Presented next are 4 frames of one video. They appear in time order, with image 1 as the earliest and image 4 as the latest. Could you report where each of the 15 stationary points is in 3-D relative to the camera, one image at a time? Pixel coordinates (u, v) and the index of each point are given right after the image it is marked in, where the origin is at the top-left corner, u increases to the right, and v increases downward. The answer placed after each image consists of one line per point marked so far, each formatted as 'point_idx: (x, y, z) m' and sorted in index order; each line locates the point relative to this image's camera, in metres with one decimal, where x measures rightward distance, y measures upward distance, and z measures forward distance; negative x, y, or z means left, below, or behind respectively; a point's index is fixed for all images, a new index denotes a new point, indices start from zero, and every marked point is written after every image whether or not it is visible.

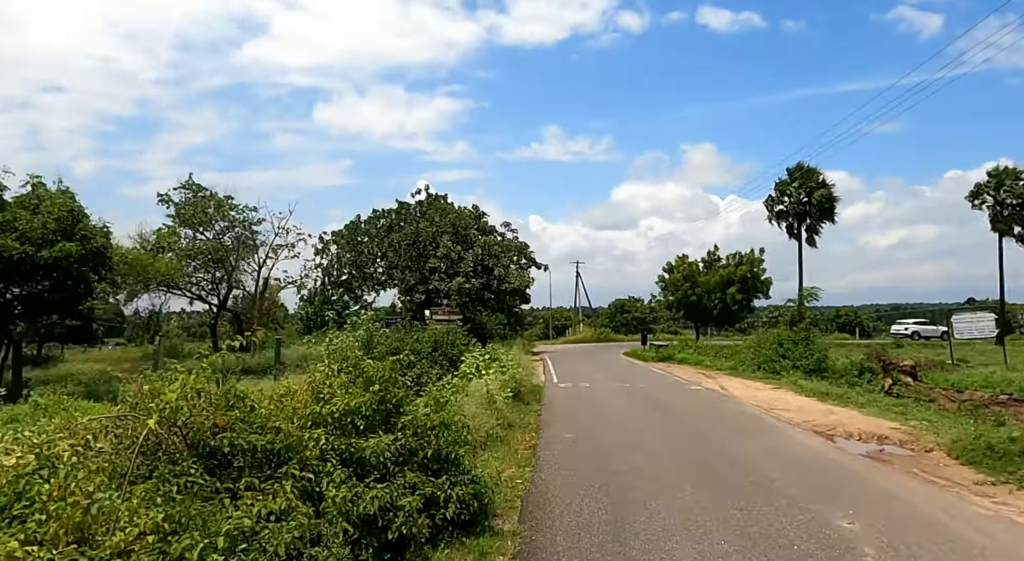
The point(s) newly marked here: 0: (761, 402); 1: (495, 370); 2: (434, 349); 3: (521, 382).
0: (+5.4, -2.7, +17.5) m
1: (-0.3, -1.8, +16.2) m
2: (-1.7, -1.5, +17.1) m
3: (+0.2, -2.2, +17.7) m
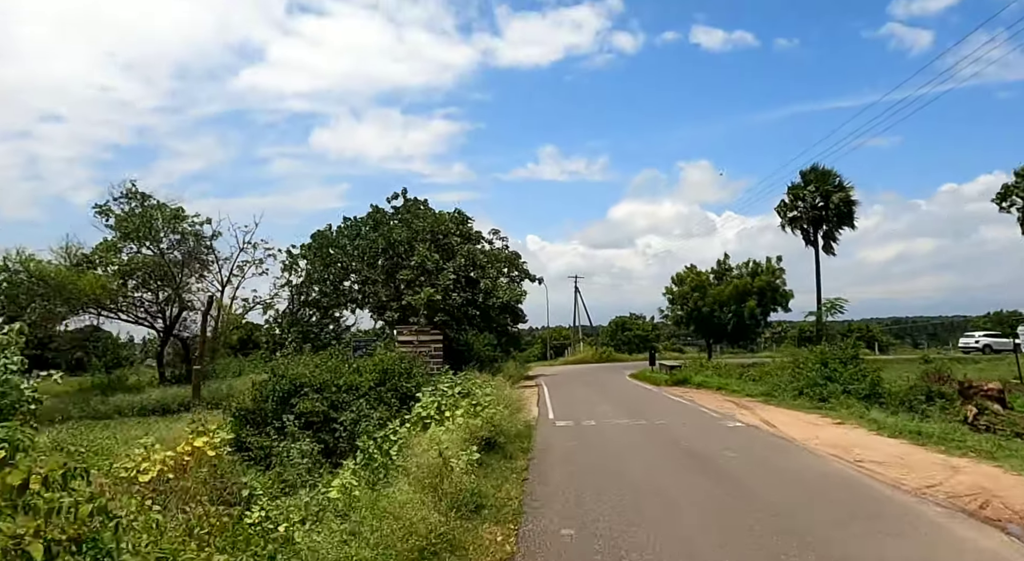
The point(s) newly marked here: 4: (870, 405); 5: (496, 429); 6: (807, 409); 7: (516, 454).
0: (+5.0, -2.6, +12.7) m
1: (-0.7, -1.9, +11.4) m
2: (-2.0, -1.6, +12.3) m
3: (-0.1, -2.3, +12.8) m
4: (+8.6, -3.0, +19.2) m
5: (-0.2, -2.2, +12.2) m
6: (+7.2, -3.1, +19.6) m
7: (+0.1, -2.6, +12.0) m
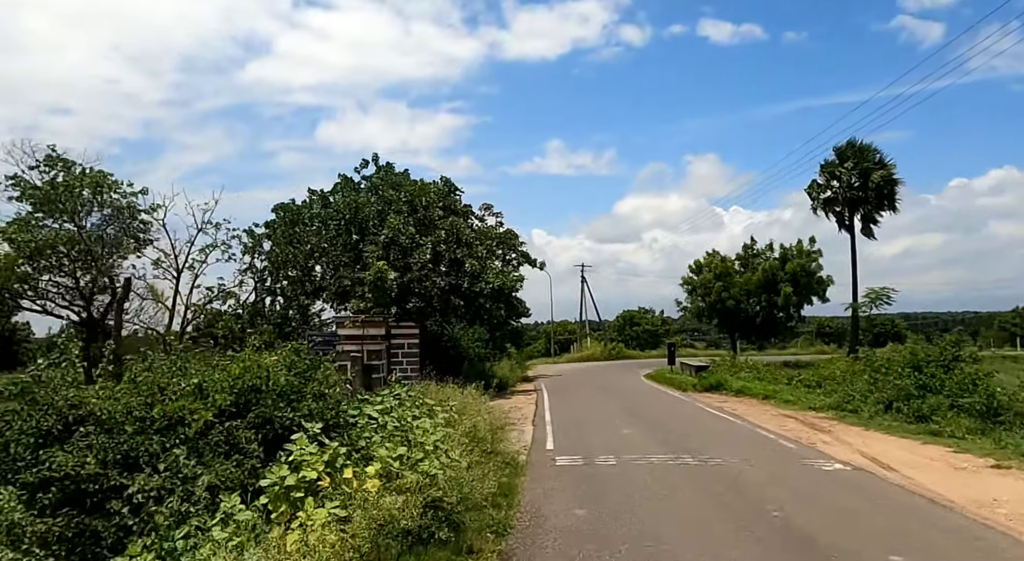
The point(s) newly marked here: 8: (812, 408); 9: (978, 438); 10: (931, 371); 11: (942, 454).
0: (+4.7, -2.2, +7.2) m
1: (-1.0, -1.4, +5.9) m
2: (-2.4, -1.1, +6.8) m
3: (-0.4, -1.9, +7.3) m
4: (+8.3, -2.5, +13.6) m
5: (-0.6, -1.8, +6.7) m
6: (+6.9, -2.6, +14.0) m
7: (-0.3, -2.1, +6.5) m
8: (+6.6, -2.8, +17.6) m
9: (+7.4, -2.5, +12.7) m
10: (+8.7, -1.8, +16.6) m
11: (+6.3, -2.6, +11.8) m
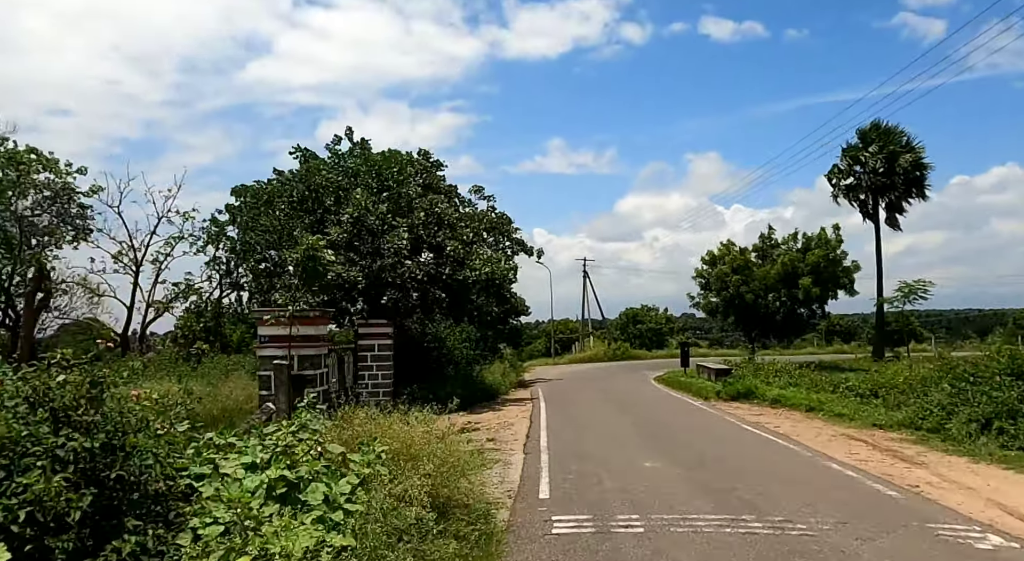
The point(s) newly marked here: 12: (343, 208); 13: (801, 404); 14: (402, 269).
0: (+4.5, -1.9, +3.5) m
1: (-1.3, -1.2, +2.2) m
2: (-2.6, -0.9, +3.1) m
3: (-0.7, -1.6, +3.6) m
4: (+8.0, -2.2, +9.9) m
5: (-0.8, -1.5, +3.0) m
6: (+6.7, -2.4, +10.3) m
7: (-0.5, -1.9, +2.8) m
8: (+6.4, -2.5, +13.9) m
9: (+7.1, -2.2, +9.0) m
10: (+8.4, -1.6, +12.9) m
11: (+6.0, -2.3, +8.1) m
12: (-4.0, +1.7, +19.2) m
13: (+6.4, -2.7, +17.7) m
14: (-2.6, +0.2, +19.8) m
